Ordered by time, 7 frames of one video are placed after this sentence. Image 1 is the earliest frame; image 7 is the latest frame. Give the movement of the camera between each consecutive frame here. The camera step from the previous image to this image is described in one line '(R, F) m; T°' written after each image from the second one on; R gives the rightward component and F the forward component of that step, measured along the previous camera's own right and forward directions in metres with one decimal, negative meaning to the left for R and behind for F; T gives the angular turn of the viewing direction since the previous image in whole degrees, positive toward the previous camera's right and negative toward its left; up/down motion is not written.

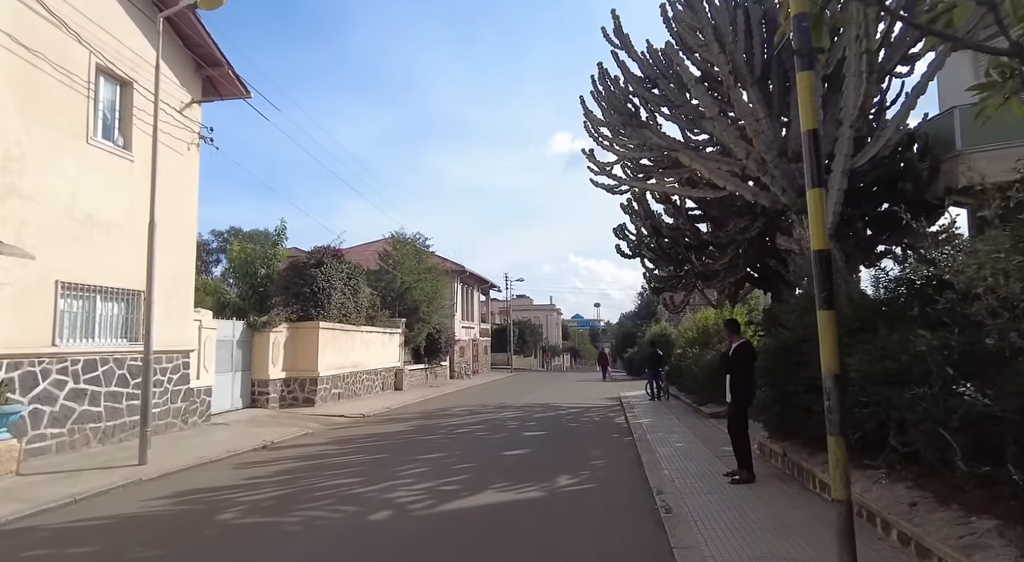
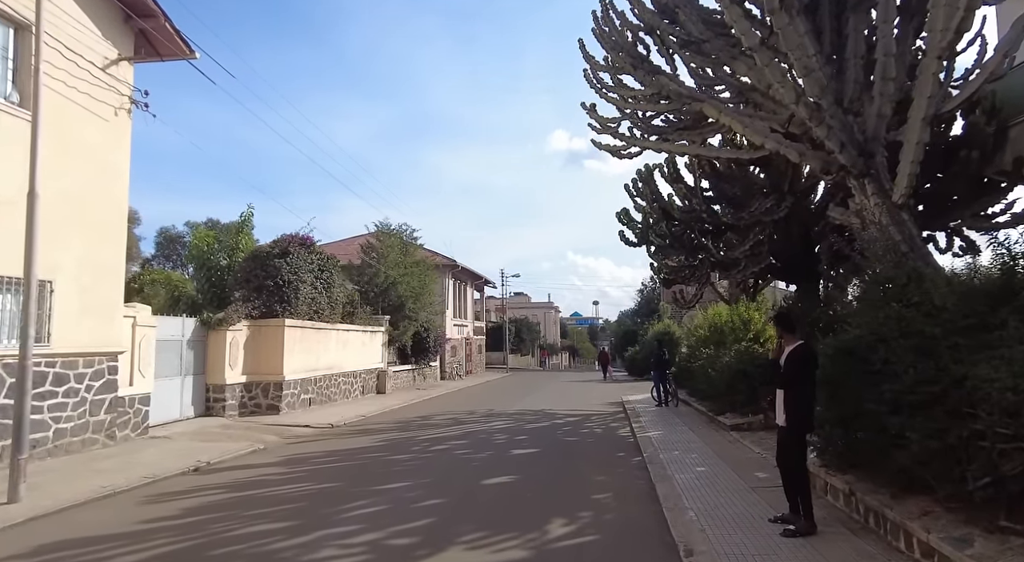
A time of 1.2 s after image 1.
(+0.2, +2.0) m; 0°
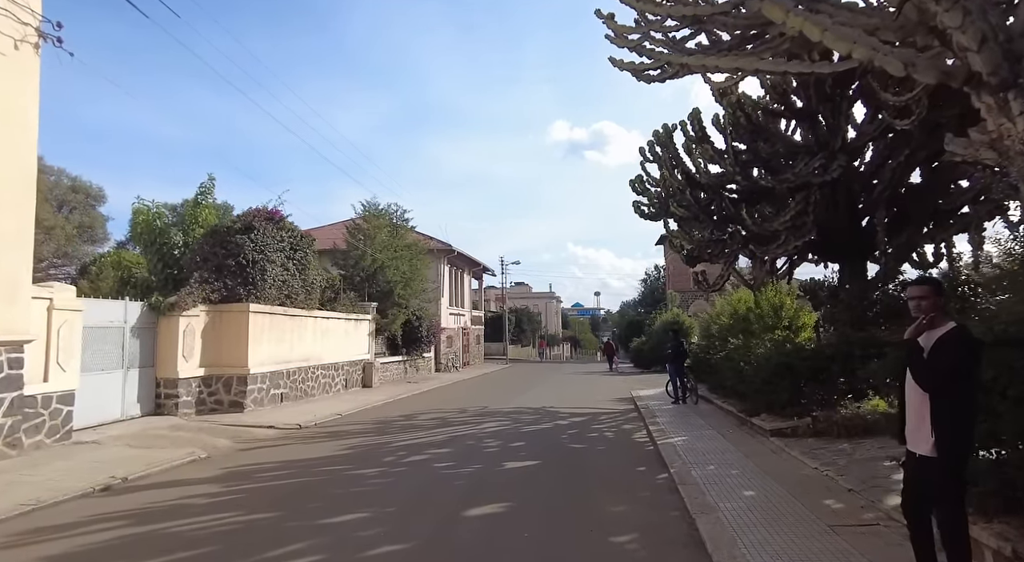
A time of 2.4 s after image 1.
(+0.1, +2.0) m; 0°
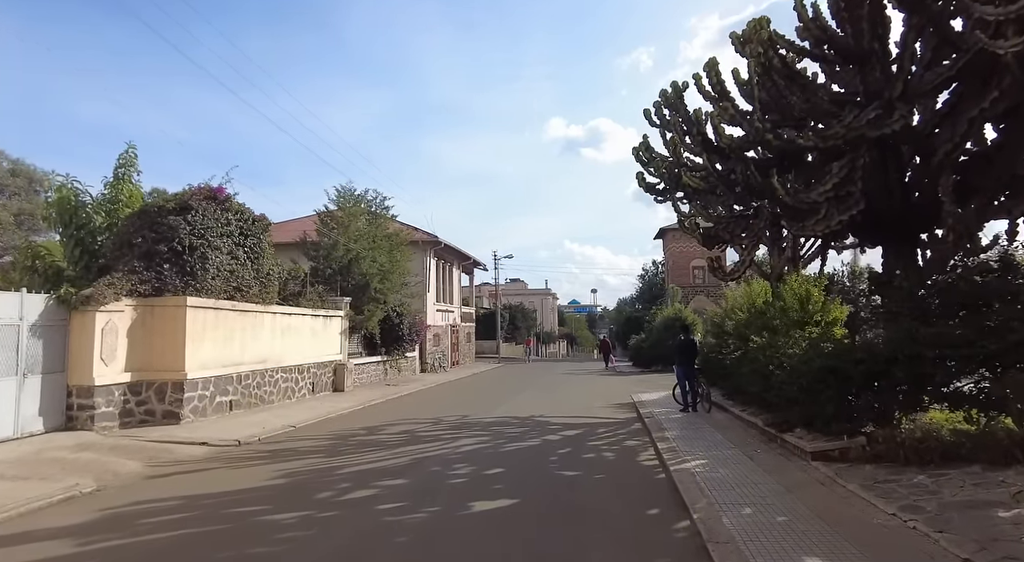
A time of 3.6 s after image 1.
(+0.3, +2.1) m; 0°
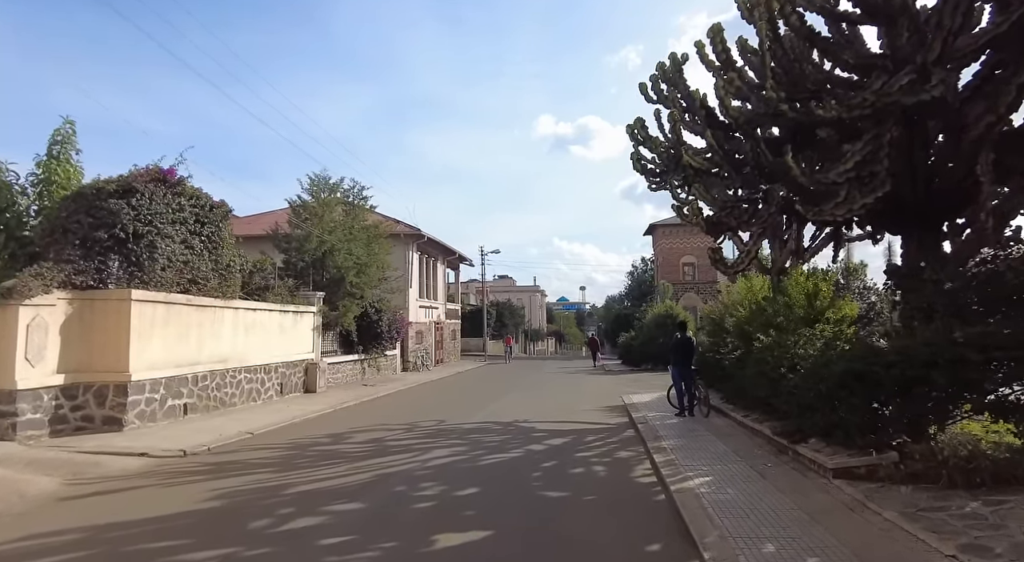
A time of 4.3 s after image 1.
(+0.1, +1.1) m; +1°
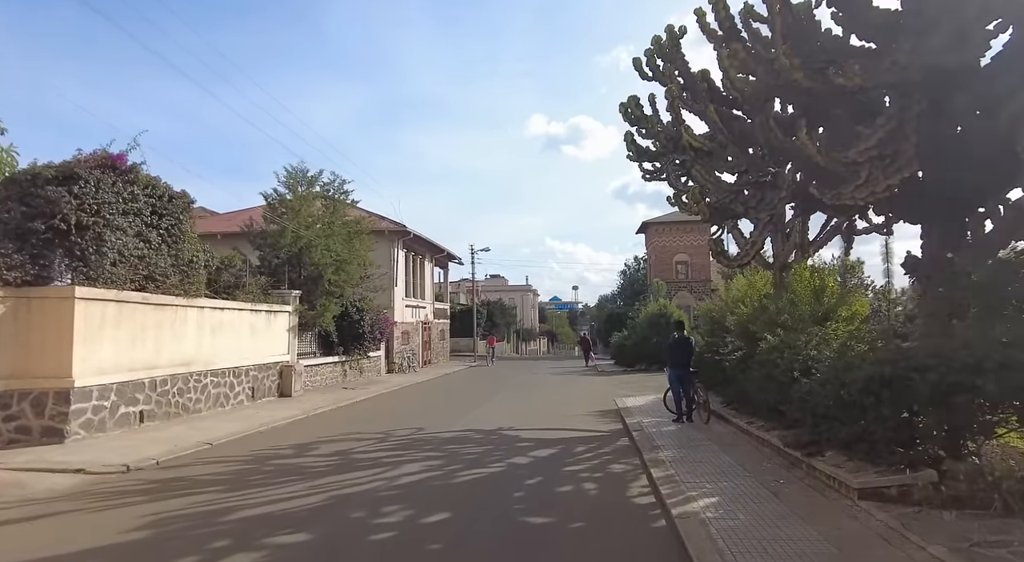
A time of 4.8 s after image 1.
(+0.2, +0.9) m; +1°
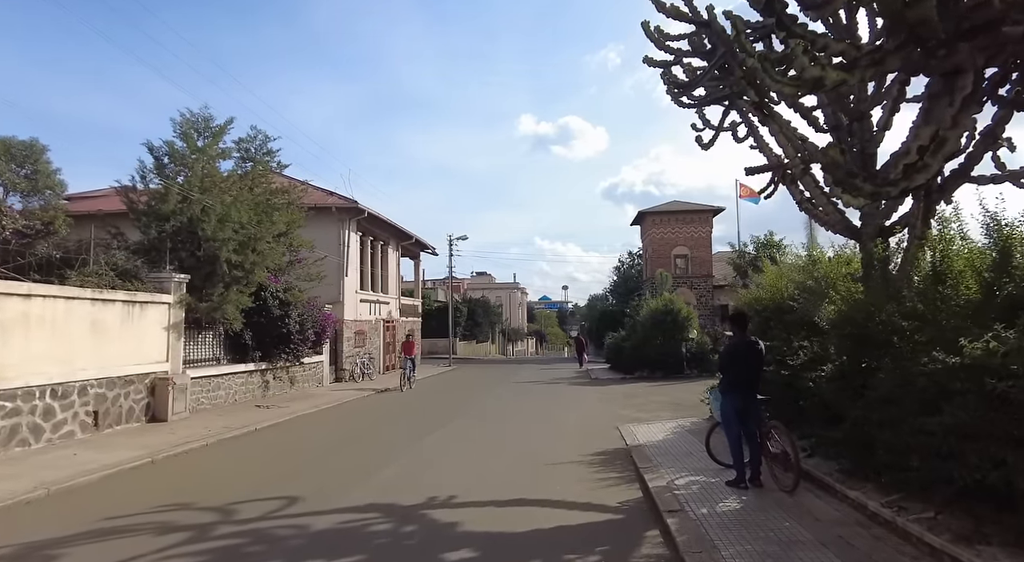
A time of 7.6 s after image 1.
(+0.5, +4.7) m; +1°
